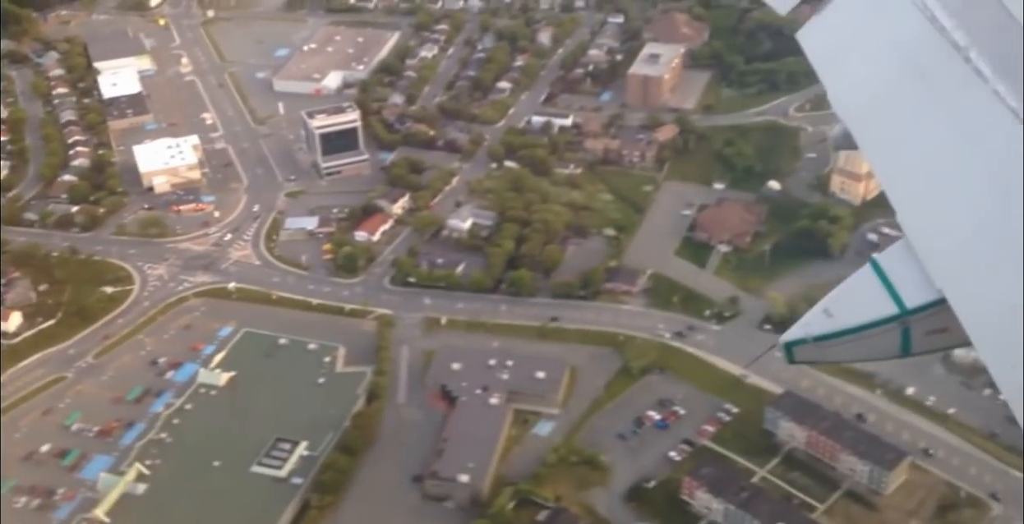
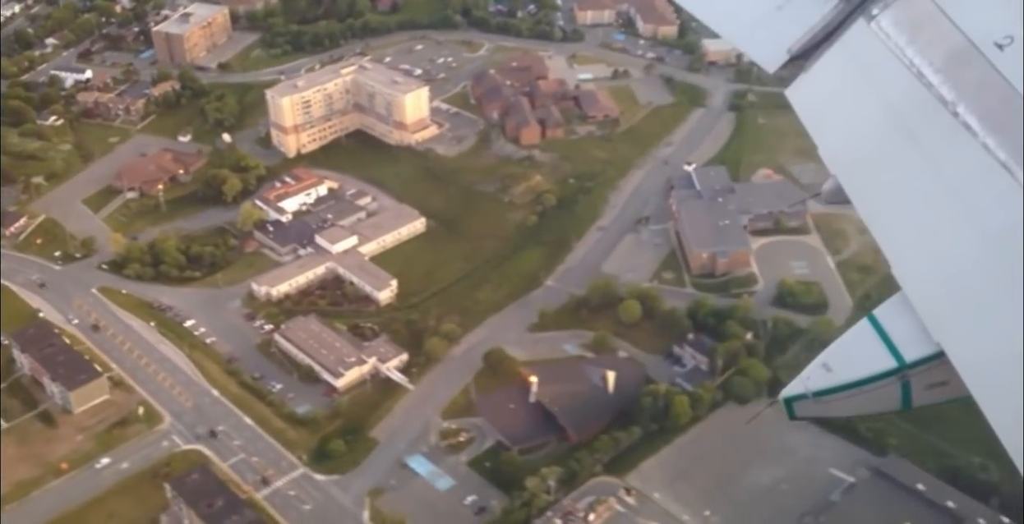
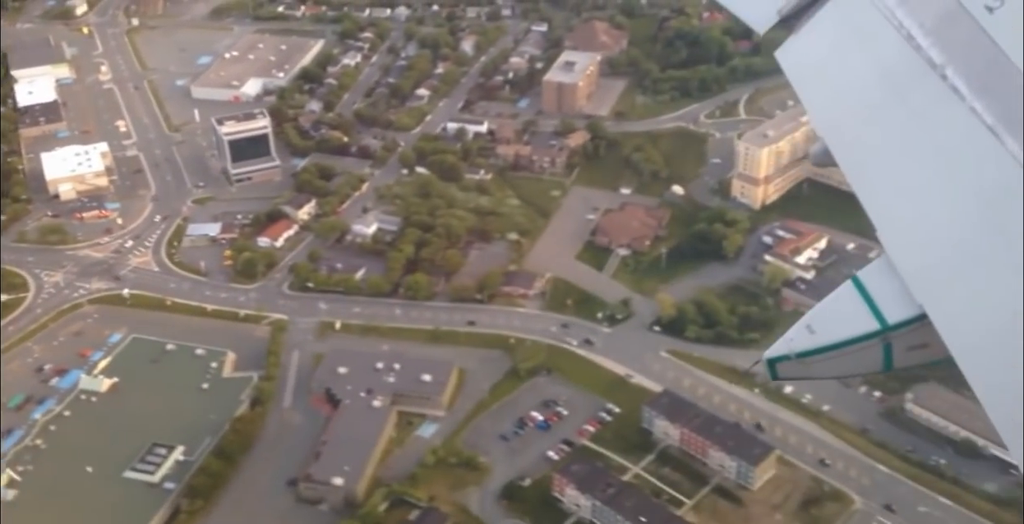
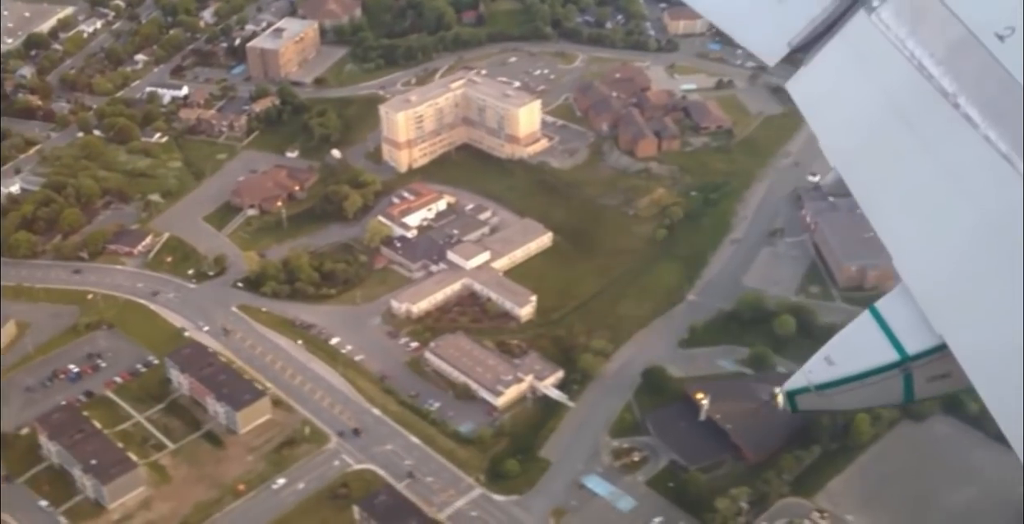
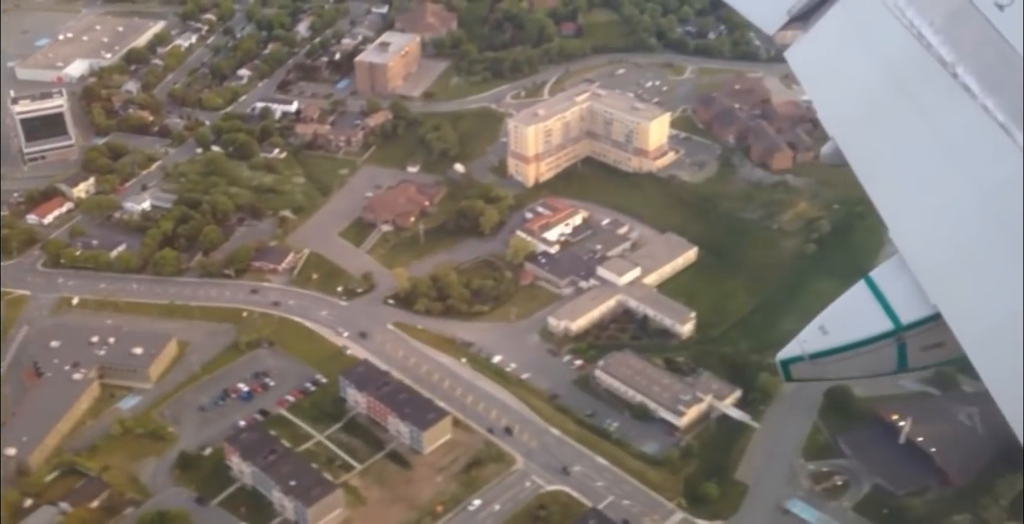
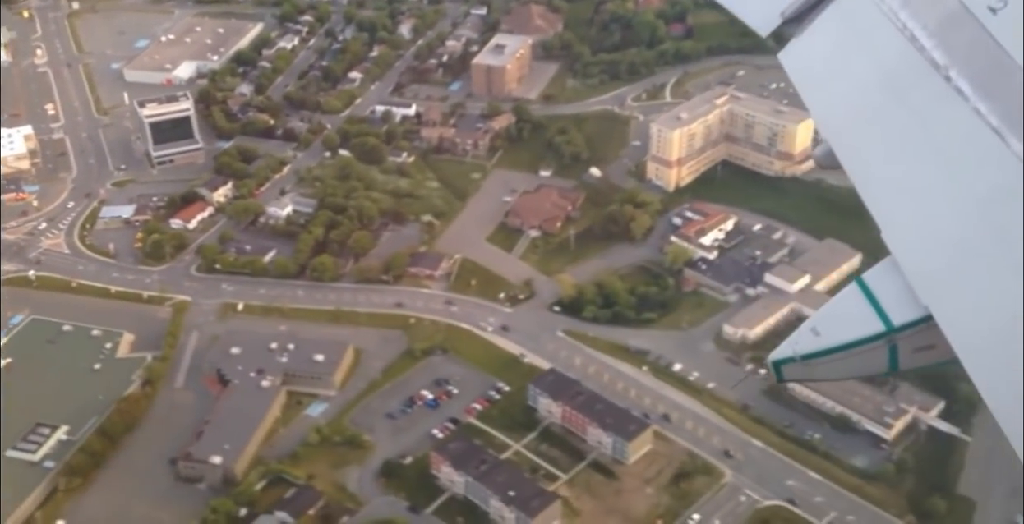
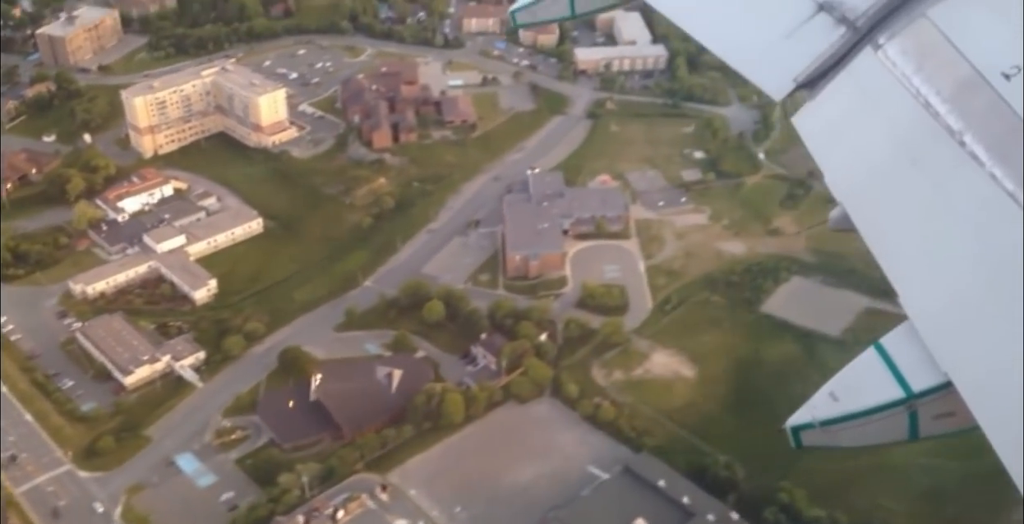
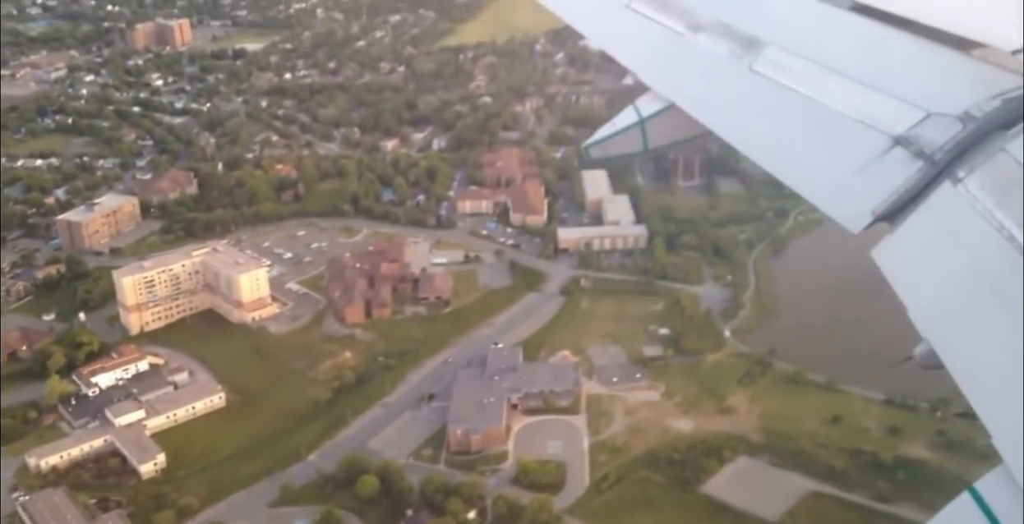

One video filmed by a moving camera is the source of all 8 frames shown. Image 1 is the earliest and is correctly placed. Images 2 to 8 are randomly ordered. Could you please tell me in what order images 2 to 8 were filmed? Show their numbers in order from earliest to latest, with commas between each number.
3, 6, 5, 4, 2, 7, 8
